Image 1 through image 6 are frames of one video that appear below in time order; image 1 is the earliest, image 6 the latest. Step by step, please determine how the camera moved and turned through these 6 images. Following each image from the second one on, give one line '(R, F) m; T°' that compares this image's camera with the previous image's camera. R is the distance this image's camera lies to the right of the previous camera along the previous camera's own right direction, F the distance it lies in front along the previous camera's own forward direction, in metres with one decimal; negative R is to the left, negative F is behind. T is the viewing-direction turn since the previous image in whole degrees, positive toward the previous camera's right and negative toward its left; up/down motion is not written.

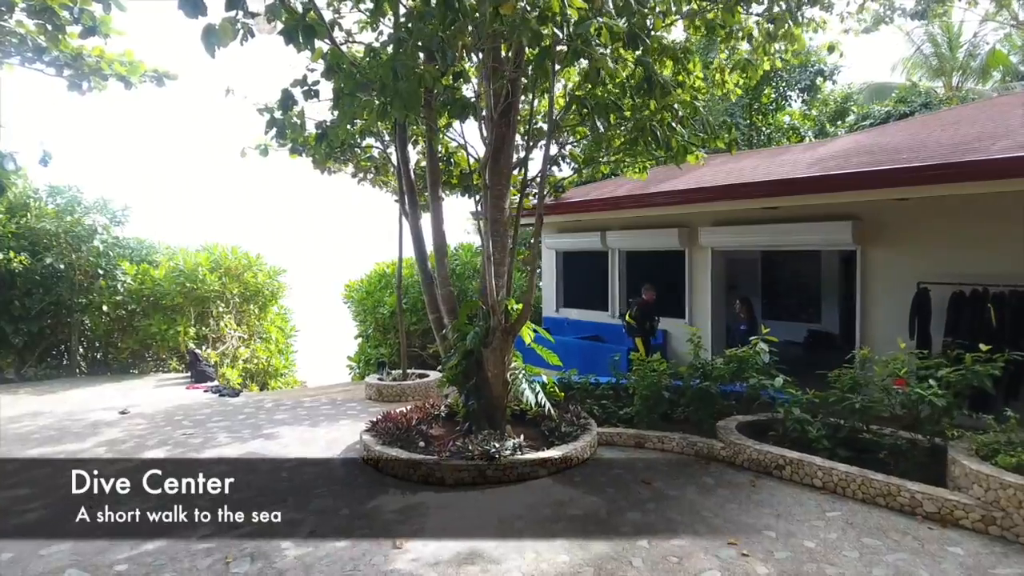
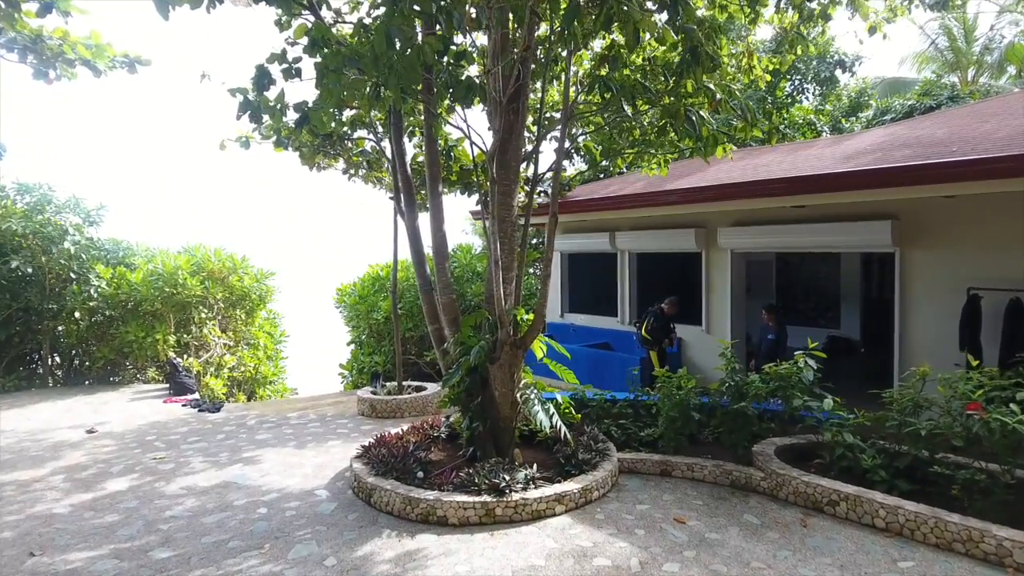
(-0.1, +0.7) m; 0°
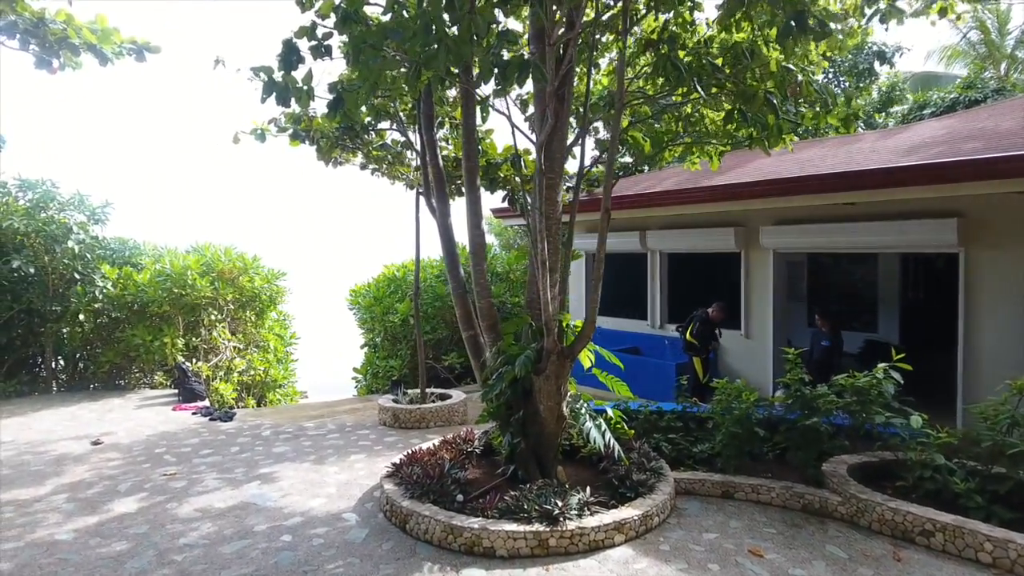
(-0.3, +0.5) m; 0°
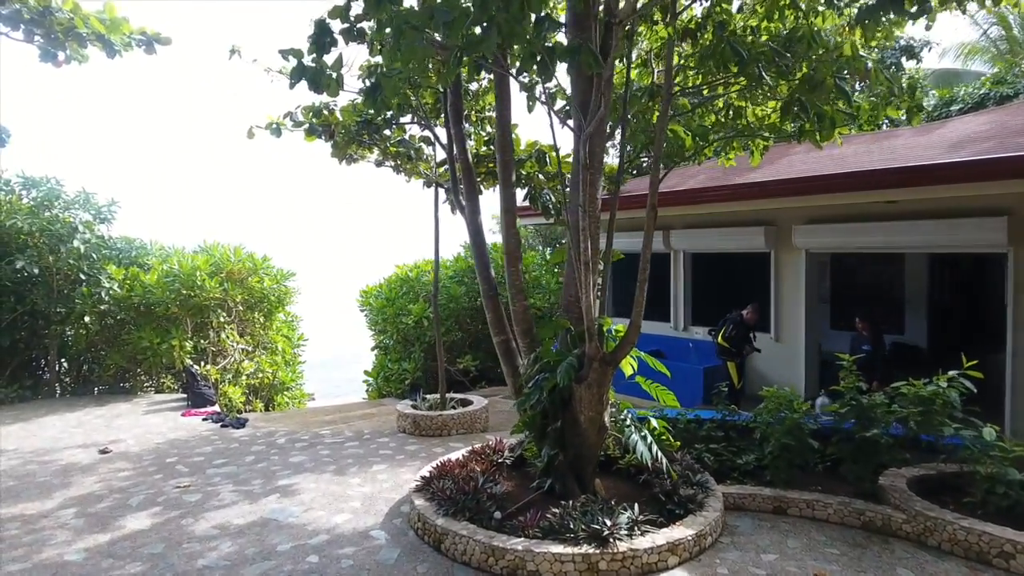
(-0.3, +0.3) m; 0°
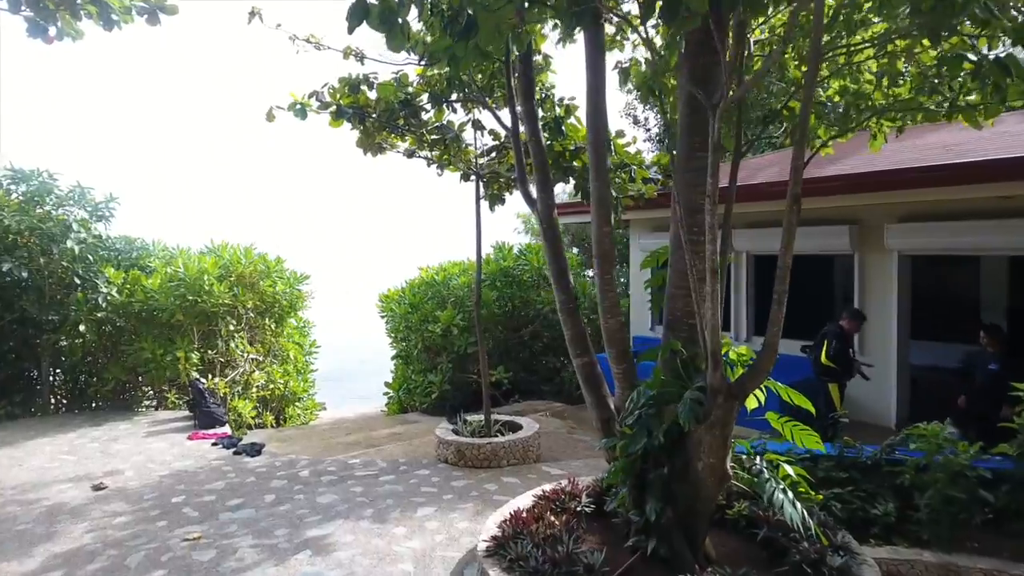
(-0.5, +0.9) m; 0°
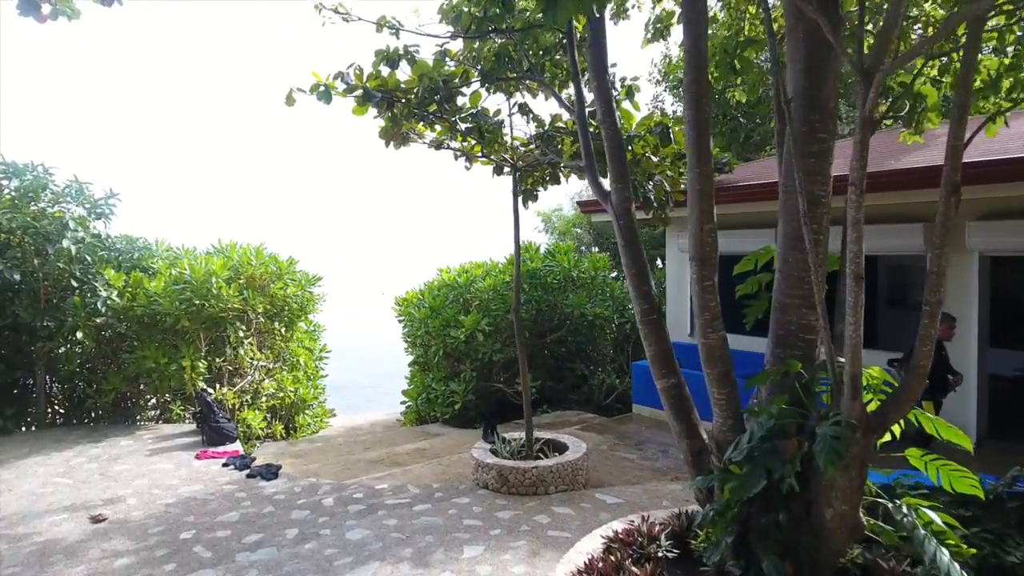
(-0.4, +0.6) m; 0°
